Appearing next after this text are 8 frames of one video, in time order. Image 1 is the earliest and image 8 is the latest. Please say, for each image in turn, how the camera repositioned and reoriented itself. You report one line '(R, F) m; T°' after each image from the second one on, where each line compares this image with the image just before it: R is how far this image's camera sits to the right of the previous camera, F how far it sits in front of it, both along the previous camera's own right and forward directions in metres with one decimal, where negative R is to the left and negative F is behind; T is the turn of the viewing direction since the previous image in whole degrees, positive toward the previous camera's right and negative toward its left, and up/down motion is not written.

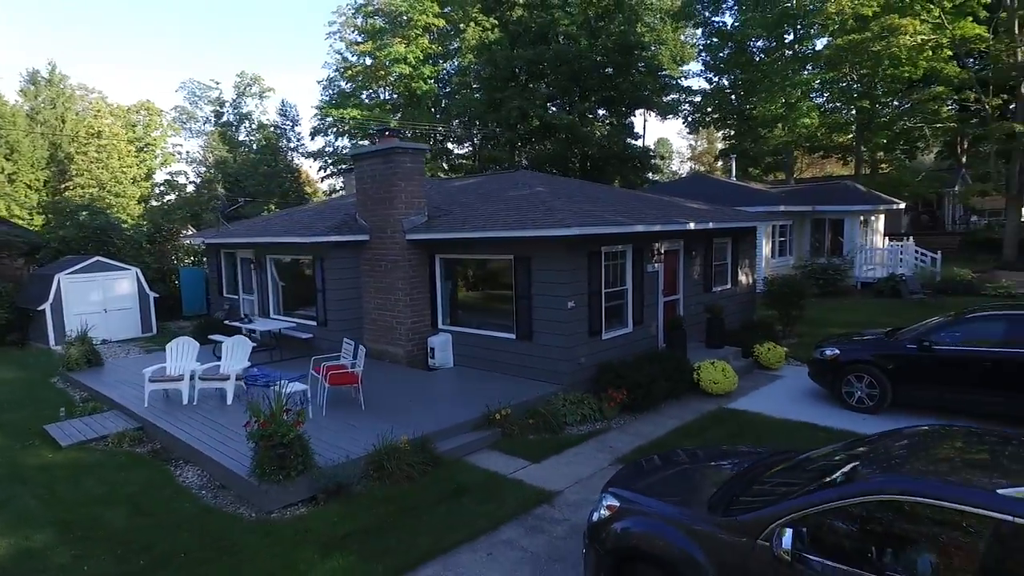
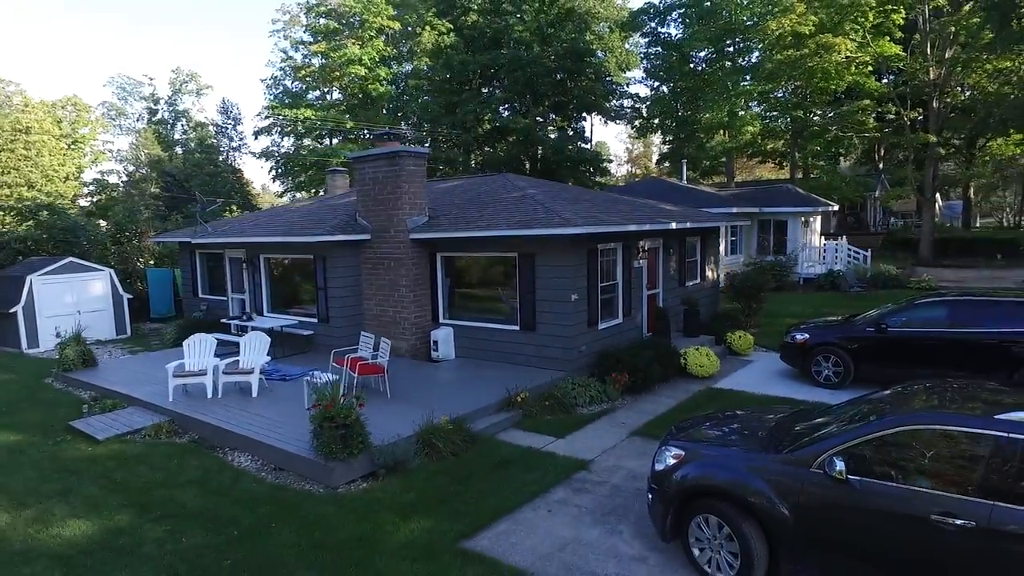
(-1.1, -0.7) m; +6°
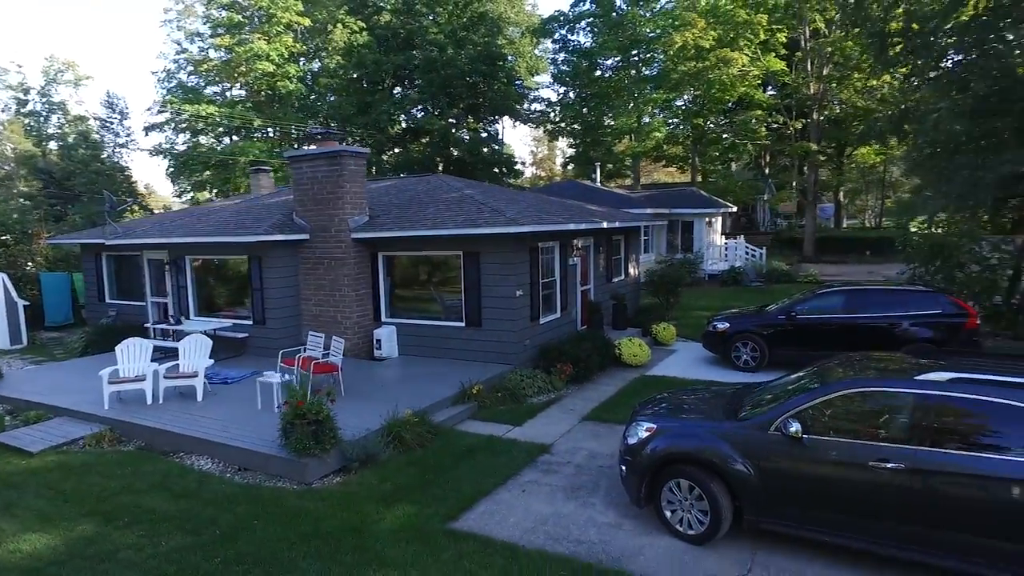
(-0.7, -0.3) m; +9°
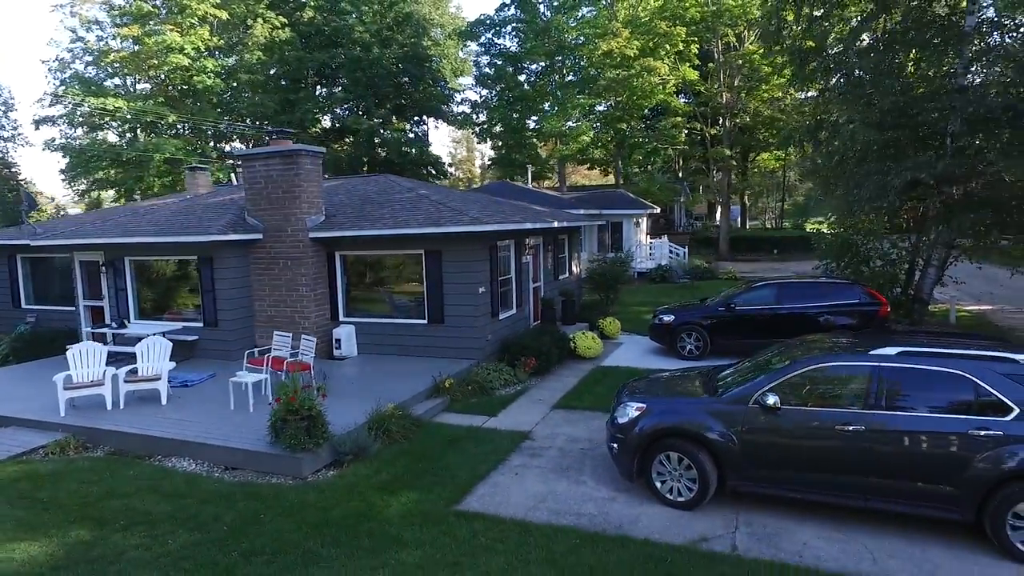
(-0.8, -0.3) m; +8°
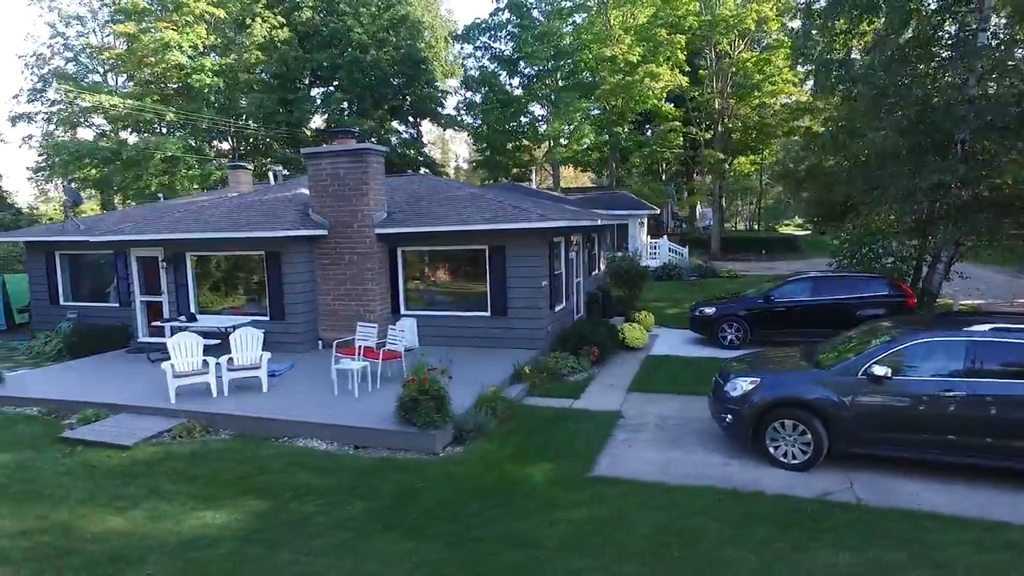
(-1.7, -0.6) m; +3°
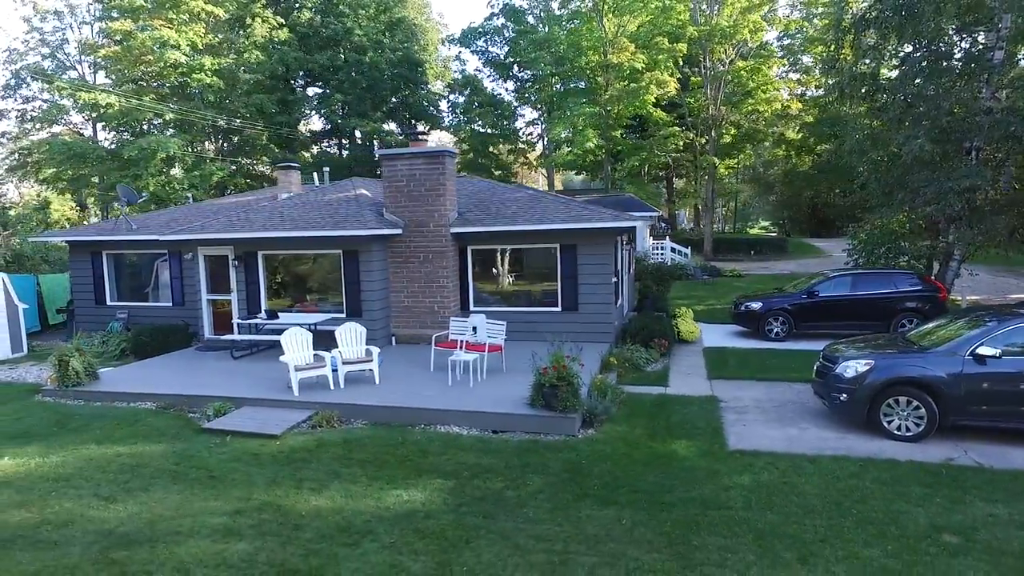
(-2.1, -0.5) m; +4°
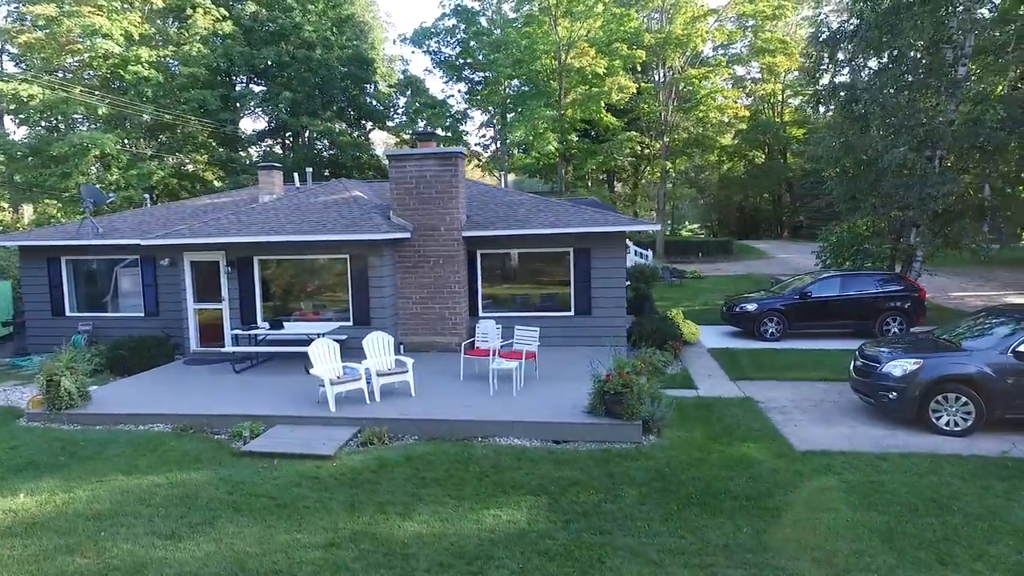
(-1.7, +0.4) m; +7°
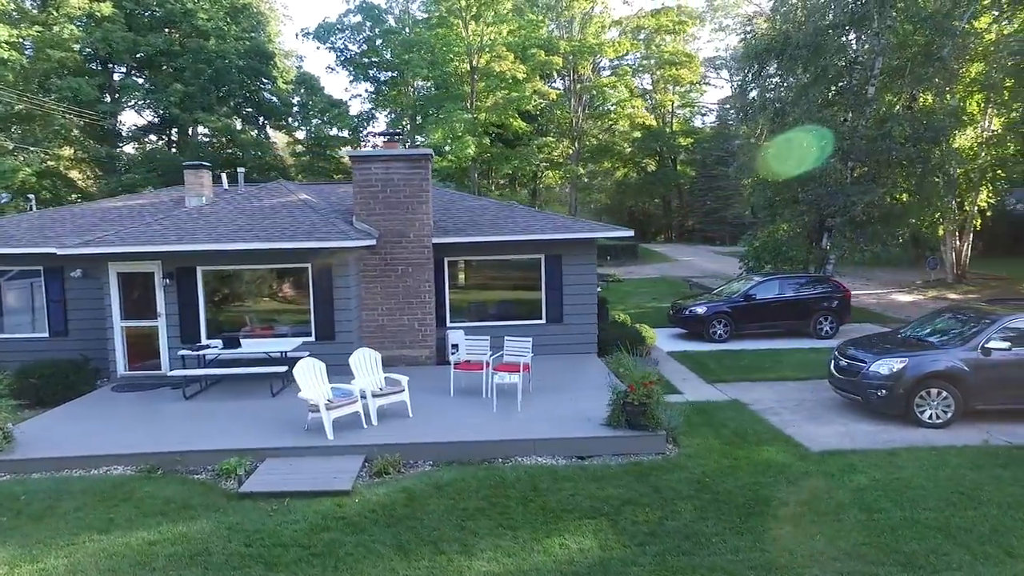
(-1.6, +0.6) m; +10°
